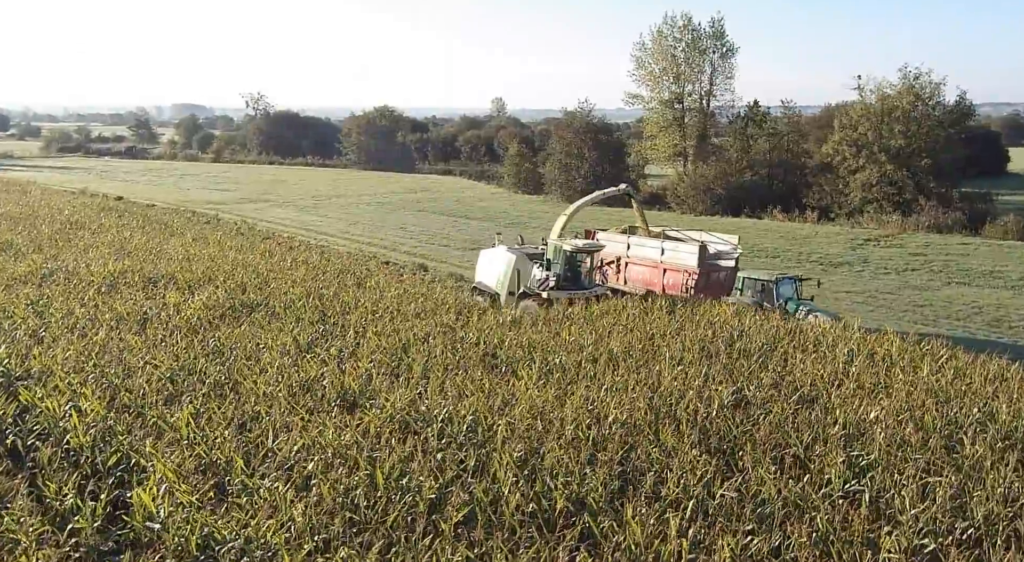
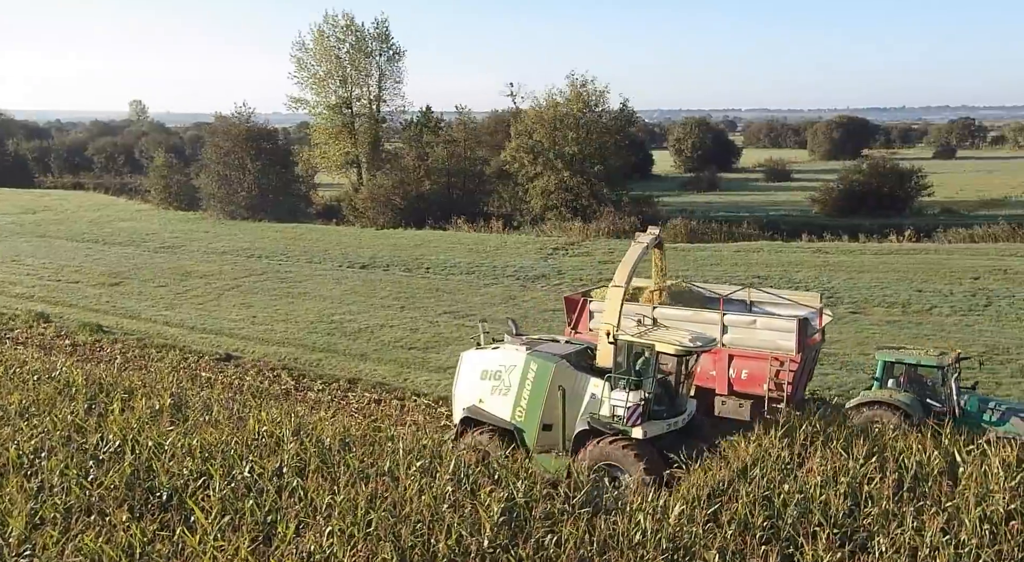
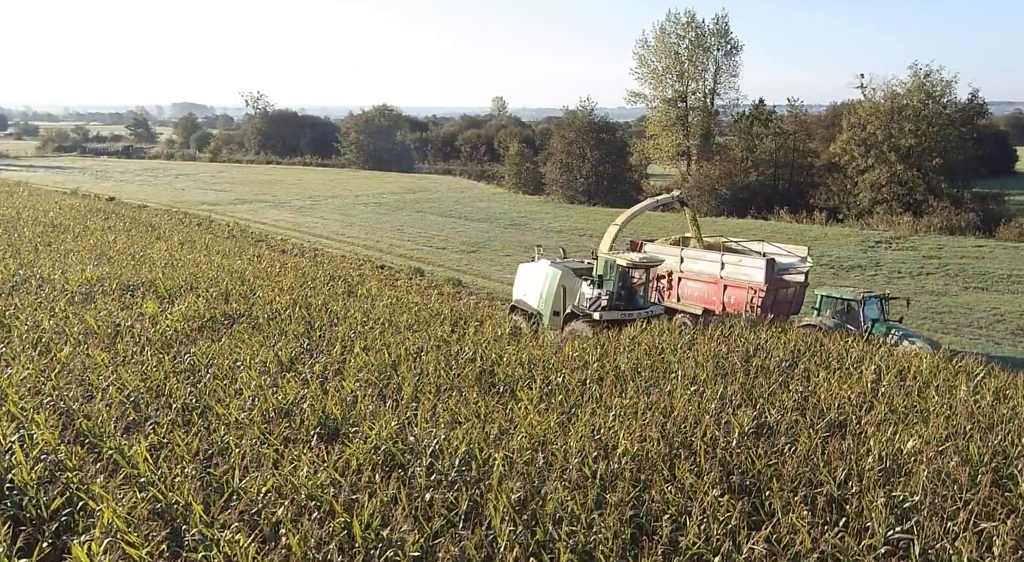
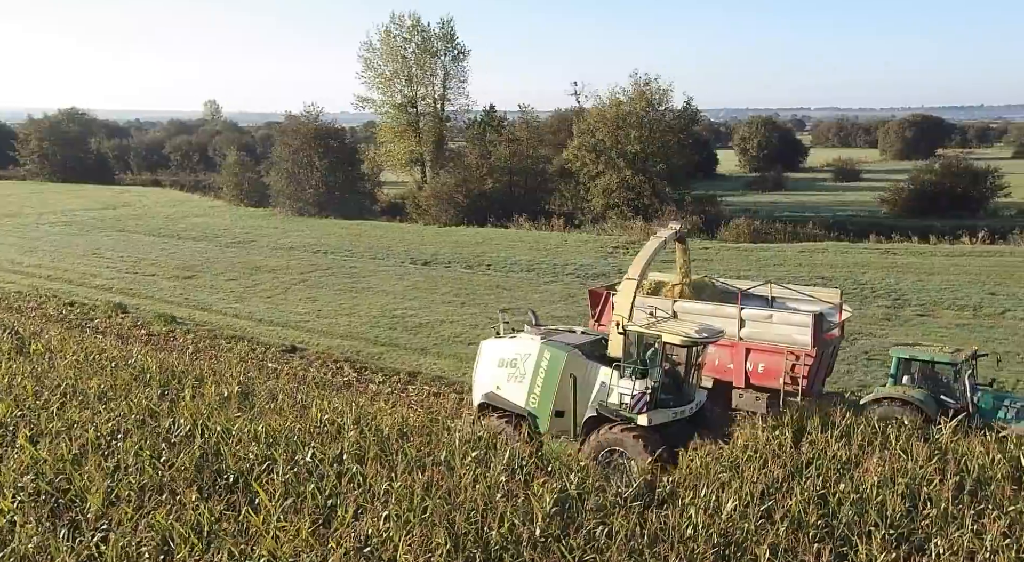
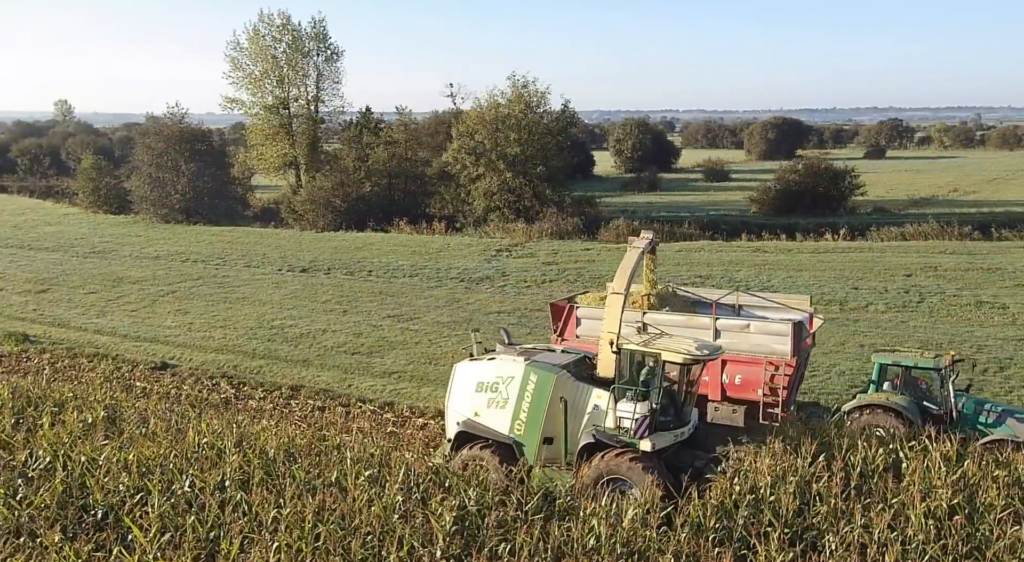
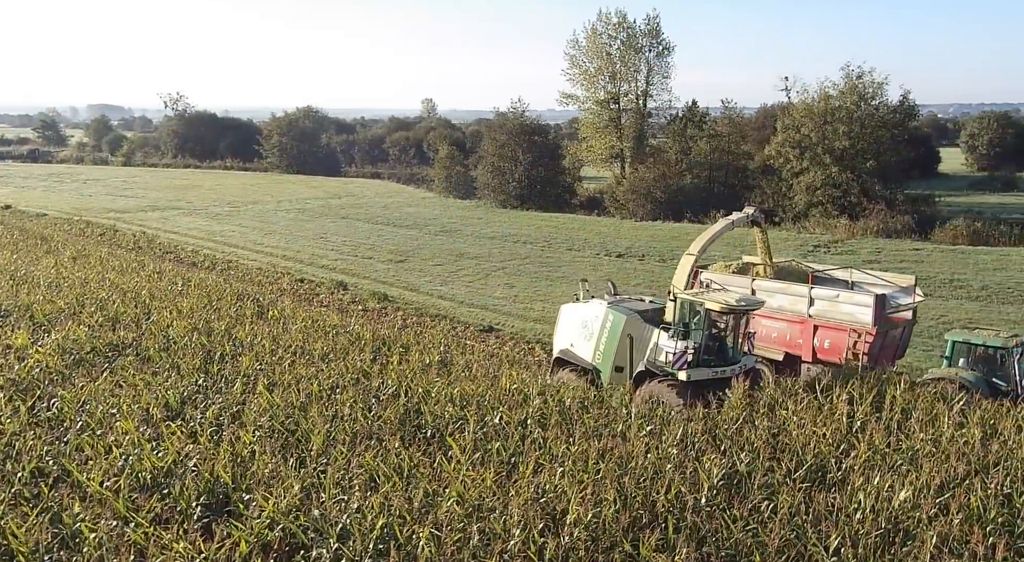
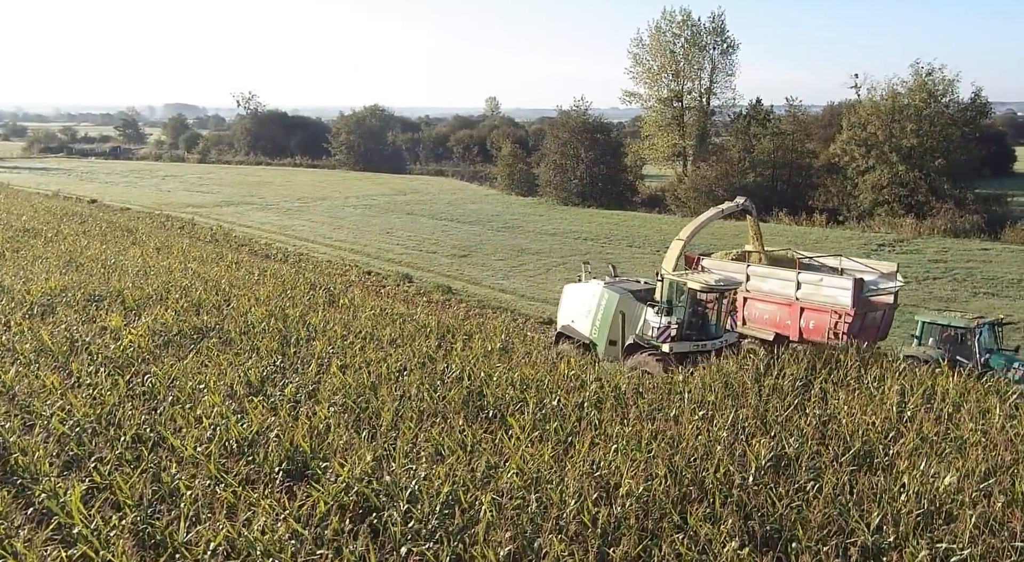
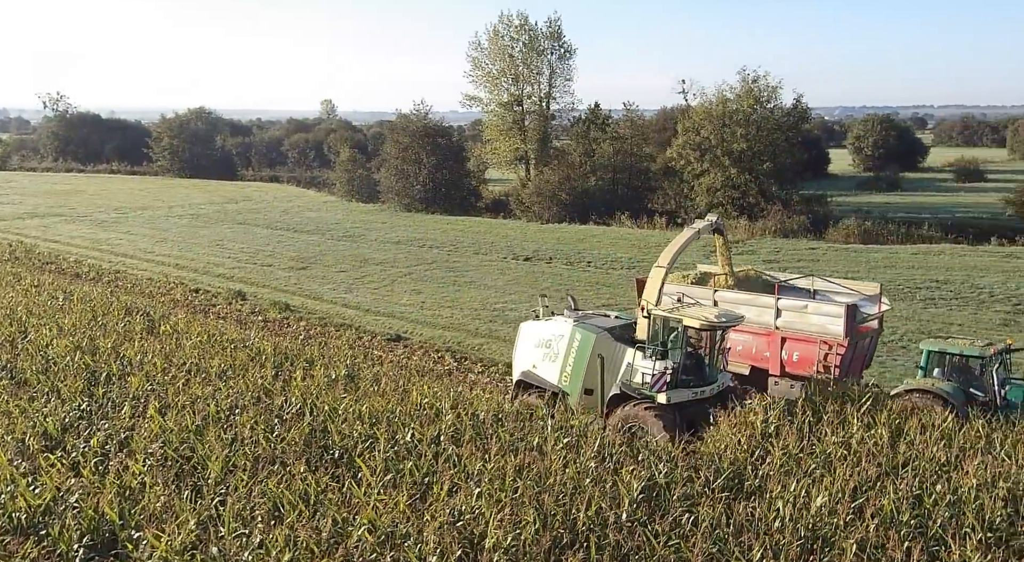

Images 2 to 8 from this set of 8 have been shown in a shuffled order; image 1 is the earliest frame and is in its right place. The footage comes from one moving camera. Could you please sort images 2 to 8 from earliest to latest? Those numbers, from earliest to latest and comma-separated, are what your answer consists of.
3, 7, 6, 8, 4, 2, 5
